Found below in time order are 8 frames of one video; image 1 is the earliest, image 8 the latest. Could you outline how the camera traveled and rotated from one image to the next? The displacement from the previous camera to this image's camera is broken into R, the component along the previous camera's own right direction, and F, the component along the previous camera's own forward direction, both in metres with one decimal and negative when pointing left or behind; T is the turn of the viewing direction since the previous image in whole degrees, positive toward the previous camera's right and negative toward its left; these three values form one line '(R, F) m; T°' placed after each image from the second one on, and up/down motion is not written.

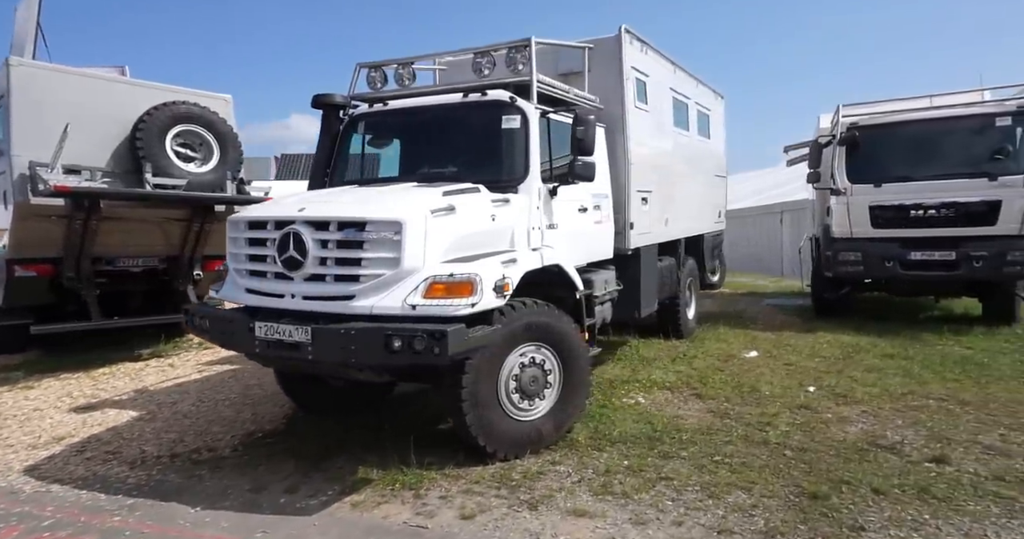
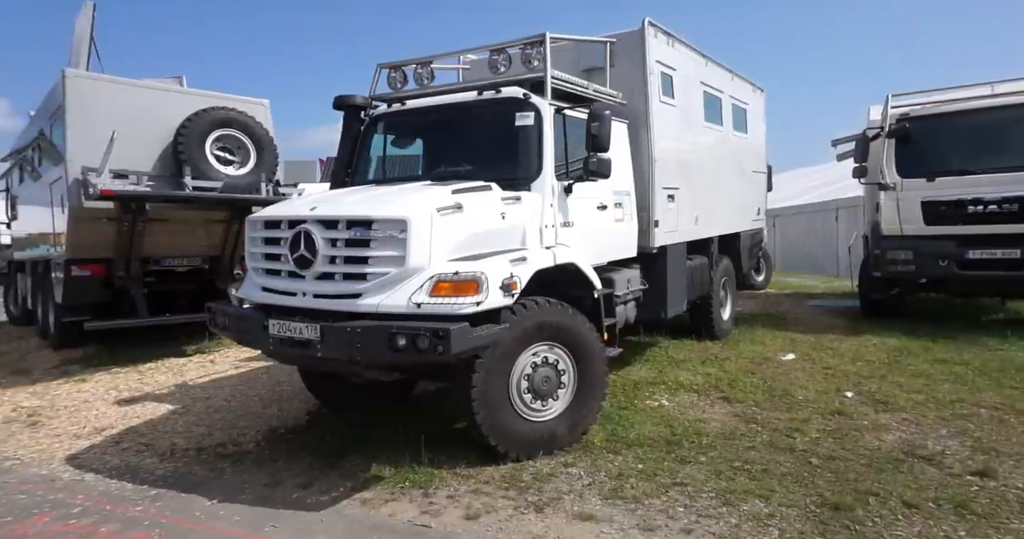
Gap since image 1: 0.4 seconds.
(+0.3, +0.1) m; -4°
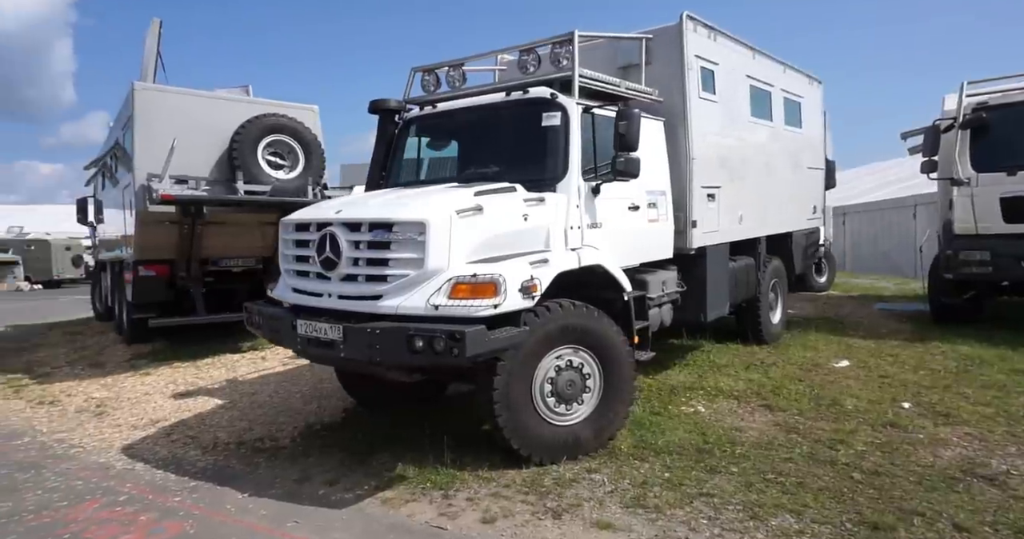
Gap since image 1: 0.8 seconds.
(+0.3, 0.0) m; -5°
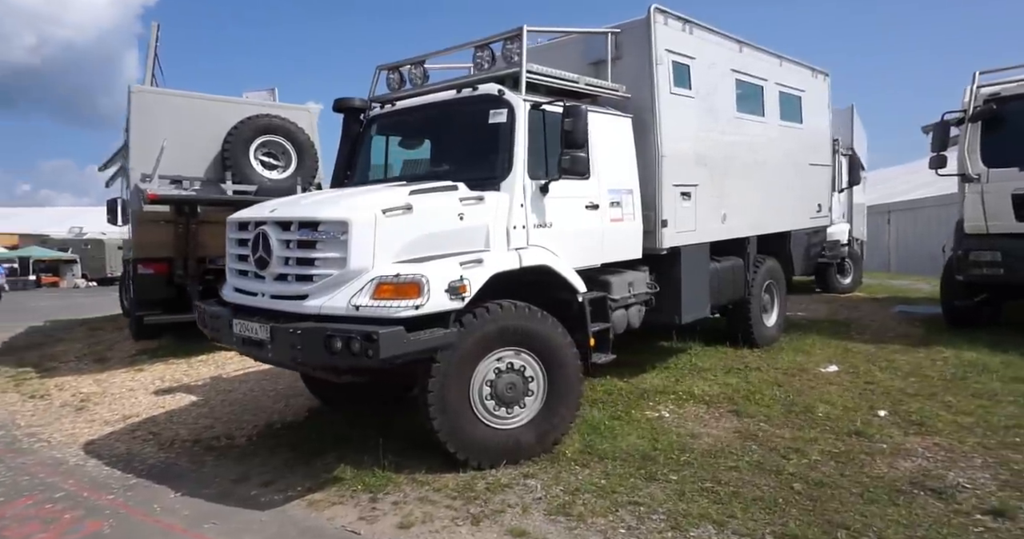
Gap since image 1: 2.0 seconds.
(+0.7, +0.1) m; -3°
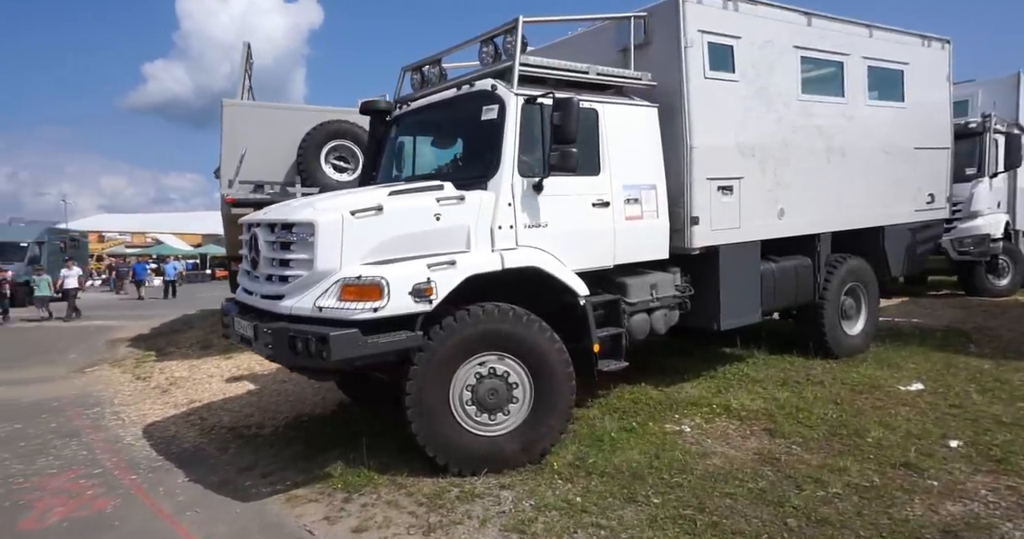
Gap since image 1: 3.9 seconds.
(+1.0, +0.3) m; -12°
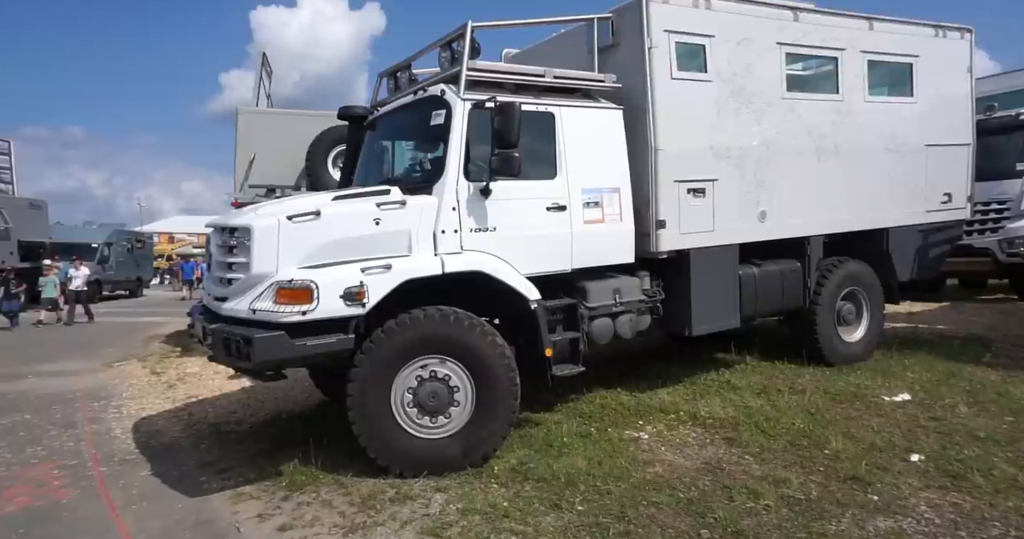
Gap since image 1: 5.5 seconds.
(+0.7, 0.0) m; -5°
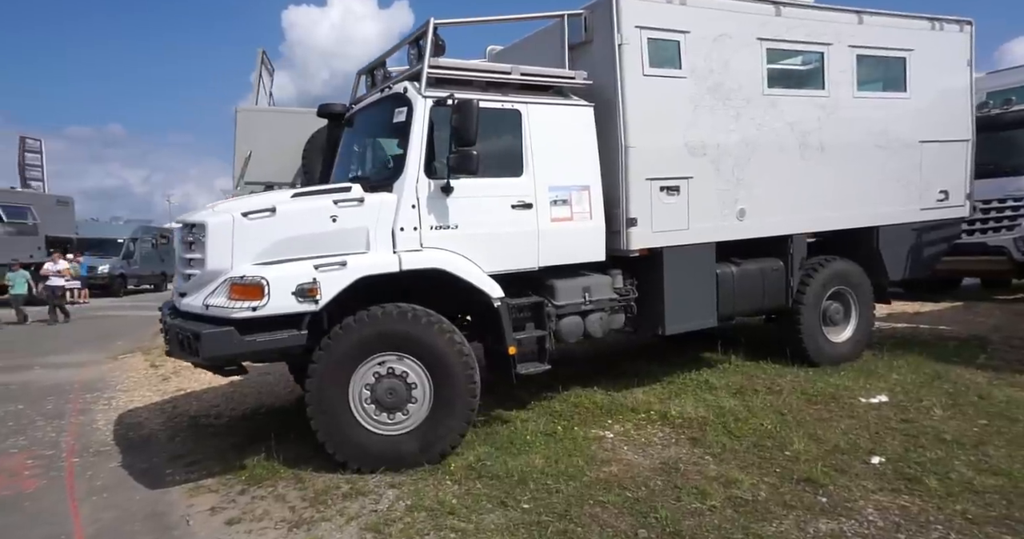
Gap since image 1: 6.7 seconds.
(+0.4, 0.0) m; -2°
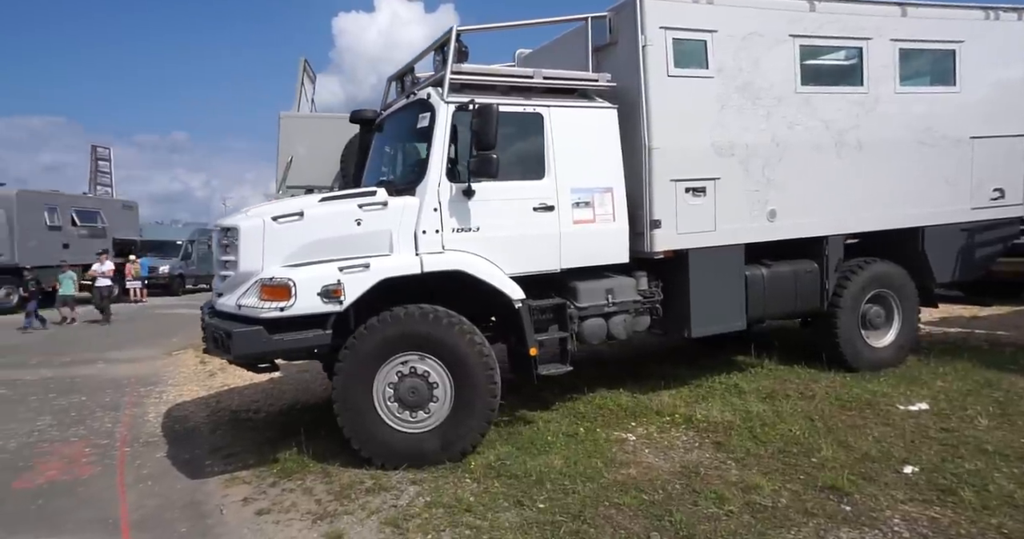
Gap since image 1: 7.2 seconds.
(+0.2, 0.0) m; -4°
